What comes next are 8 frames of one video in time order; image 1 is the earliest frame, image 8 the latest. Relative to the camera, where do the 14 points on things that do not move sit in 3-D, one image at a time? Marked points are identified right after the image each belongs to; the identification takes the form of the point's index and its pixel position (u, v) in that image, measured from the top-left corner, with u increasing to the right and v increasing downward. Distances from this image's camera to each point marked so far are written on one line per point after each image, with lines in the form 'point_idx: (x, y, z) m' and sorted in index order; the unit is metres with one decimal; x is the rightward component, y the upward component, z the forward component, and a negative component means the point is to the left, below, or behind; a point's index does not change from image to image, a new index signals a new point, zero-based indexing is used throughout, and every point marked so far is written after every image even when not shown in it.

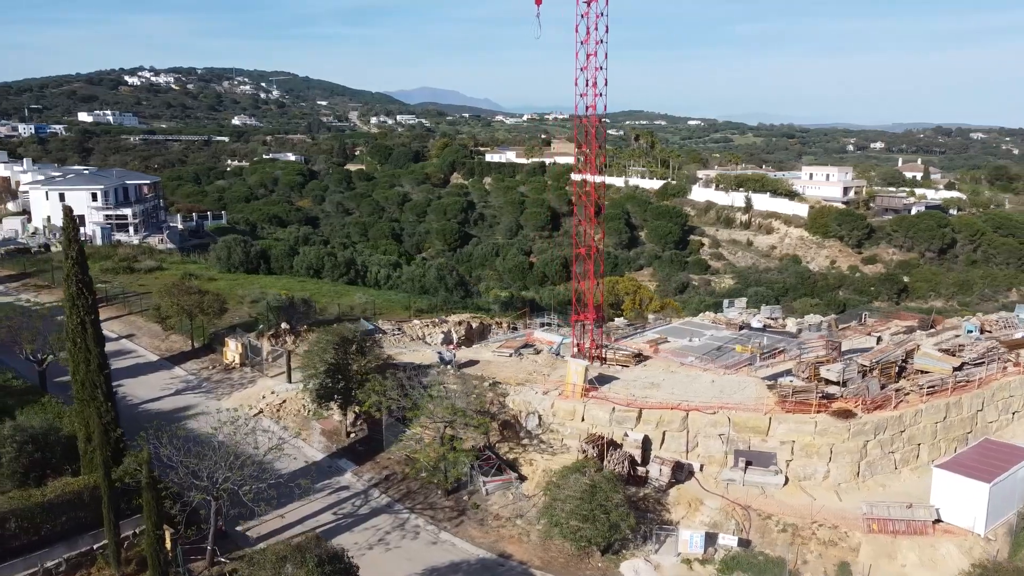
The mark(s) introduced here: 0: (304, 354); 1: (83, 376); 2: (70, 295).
0: (-4.9, -1.6, +19.6) m
1: (-7.2, -1.5, +13.6) m
2: (-7.3, -0.1, +13.4) m
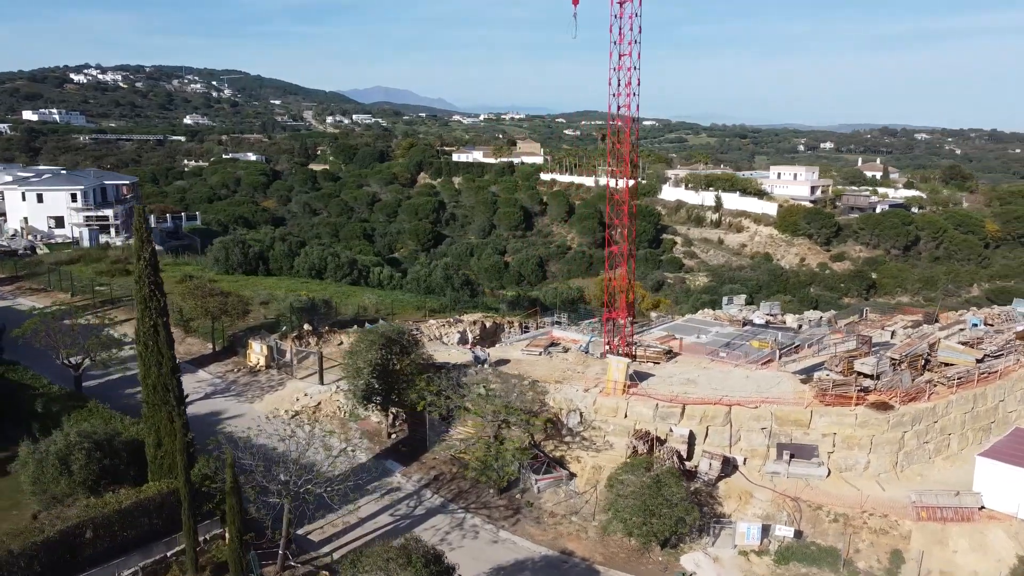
0: (-3.9, -1.6, +19.4) m
1: (-5.9, -1.5, +13.3) m
2: (-6.0, -0.1, +13.1) m
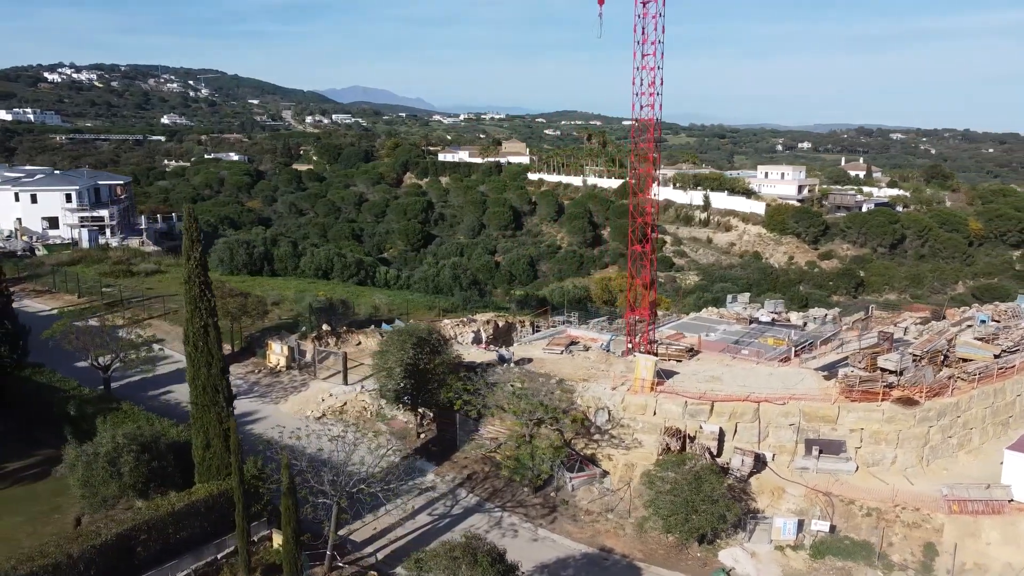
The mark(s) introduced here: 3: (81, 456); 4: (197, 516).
0: (-3.2, -1.6, +19.4) m
1: (-5.0, -1.5, +13.2) m
2: (-5.1, -0.1, +13.0) m
3: (-6.9, -2.7, +12.9) m
4: (-5.0, -3.7, +12.9) m
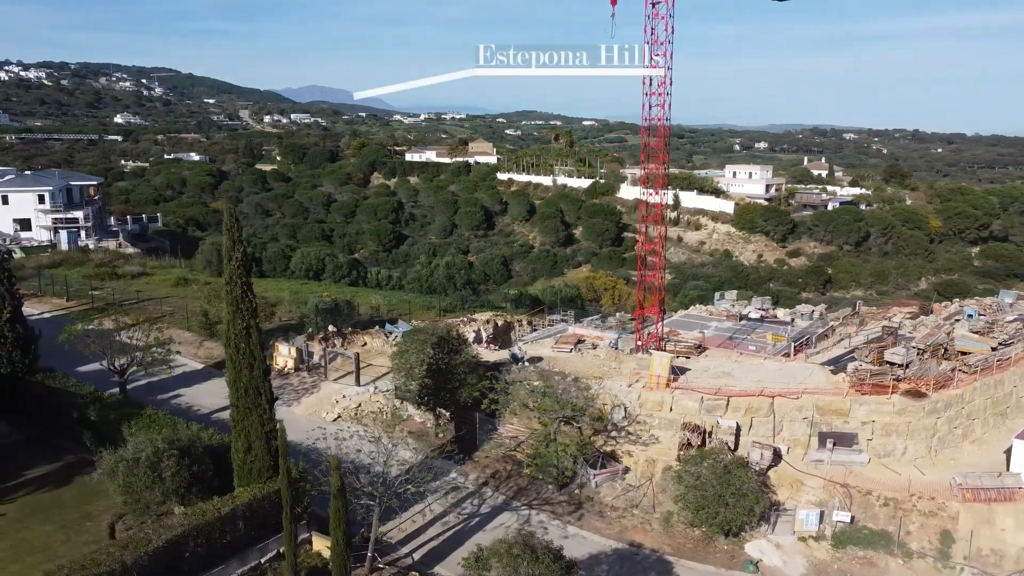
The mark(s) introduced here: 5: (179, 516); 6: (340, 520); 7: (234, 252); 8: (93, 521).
0: (-2.8, -1.6, +19.3) m
1: (-4.3, -1.5, +13.0) m
2: (-4.4, -0.1, +12.8) m
3: (-6.1, -2.7, +12.7) m
4: (-4.3, -3.7, +12.7) m
5: (-5.1, -3.5, +12.2) m
6: (-2.6, -3.5, +12.3) m
7: (-4.4, +0.6, +12.8) m
8: (-7.1, -3.9, +13.7) m
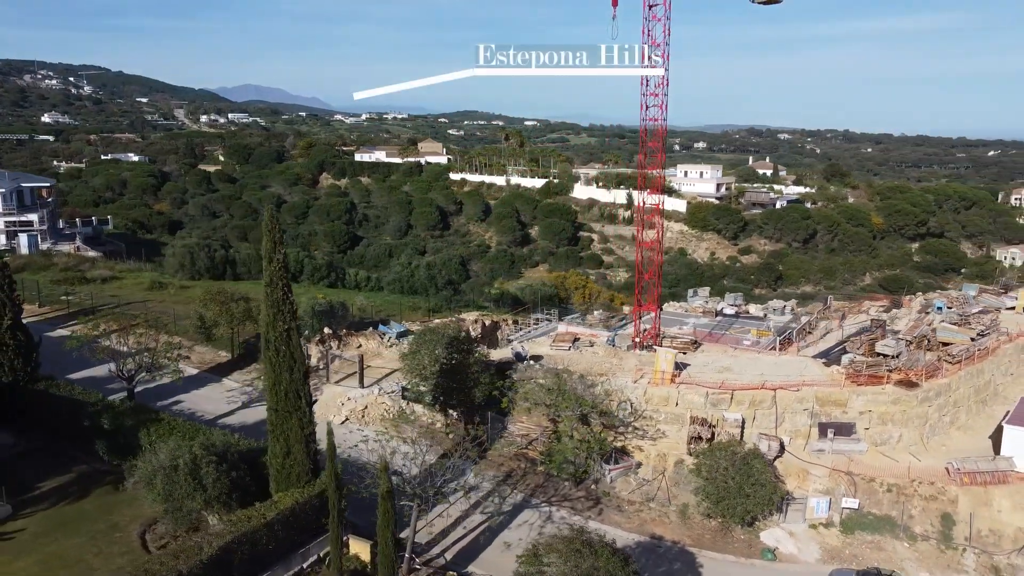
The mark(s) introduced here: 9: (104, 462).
0: (-2.6, -1.6, +19.2) m
1: (-3.6, -1.5, +12.8) m
2: (-3.7, -0.2, +12.6) m
3: (-5.4, -2.8, +12.3) m
4: (-3.5, -3.7, +12.5) m
5: (-4.3, -3.5, +12.0) m
6: (-1.9, -3.5, +12.2) m
7: (-3.8, +0.5, +12.6) m
8: (-6.4, -4.0, +13.3) m
9: (-7.8, -3.3, +15.4) m
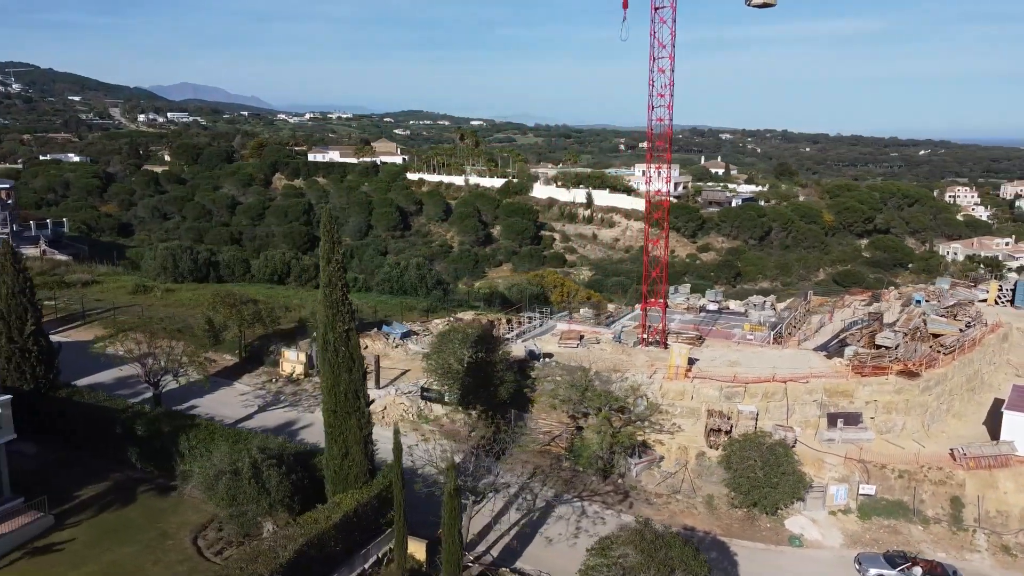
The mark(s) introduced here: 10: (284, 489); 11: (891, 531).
0: (-2.1, -1.6, +19.2) m
1: (-2.6, -1.5, +12.7) m
2: (-2.8, -0.2, +12.6) m
3: (-4.4, -2.8, +12.2) m
4: (-2.5, -3.7, +12.5) m
5: (-3.3, -3.5, +11.9) m
6: (-0.9, -3.5, +12.3) m
7: (-2.8, +0.5, +12.6) m
8: (-5.5, -4.1, +13.0) m
9: (-7.0, -3.4, +15.1) m
10: (-3.5, -3.1, +12.4) m
11: (+8.4, -5.4, +17.8) m
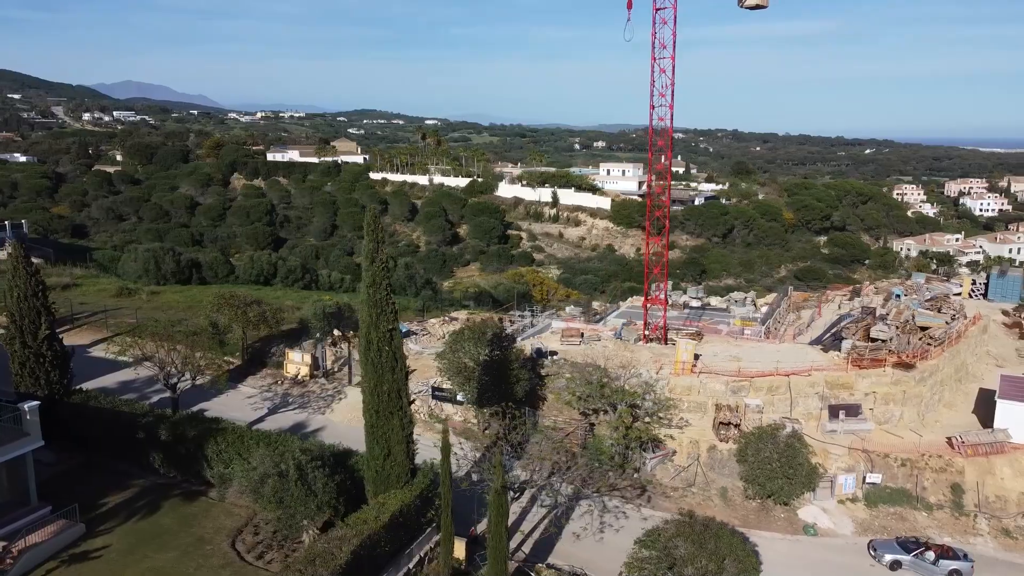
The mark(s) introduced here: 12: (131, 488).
0: (-1.7, -1.6, +19.1) m
1: (-2.0, -1.5, +12.7) m
2: (-2.1, -0.2, +12.5) m
3: (-3.7, -2.8, +12.0) m
4: (-1.8, -3.7, +12.4) m
5: (-2.5, -3.5, +11.8) m
6: (-0.2, -3.5, +12.3) m
7: (-2.1, +0.5, +12.5) m
8: (-4.8, -4.1, +12.8) m
9: (-6.4, -3.4, +14.8) m
10: (-2.8, -3.1, +12.3) m
11: (+8.8, -5.2, +18.4) m
12: (-6.8, -3.5, +14.3) m
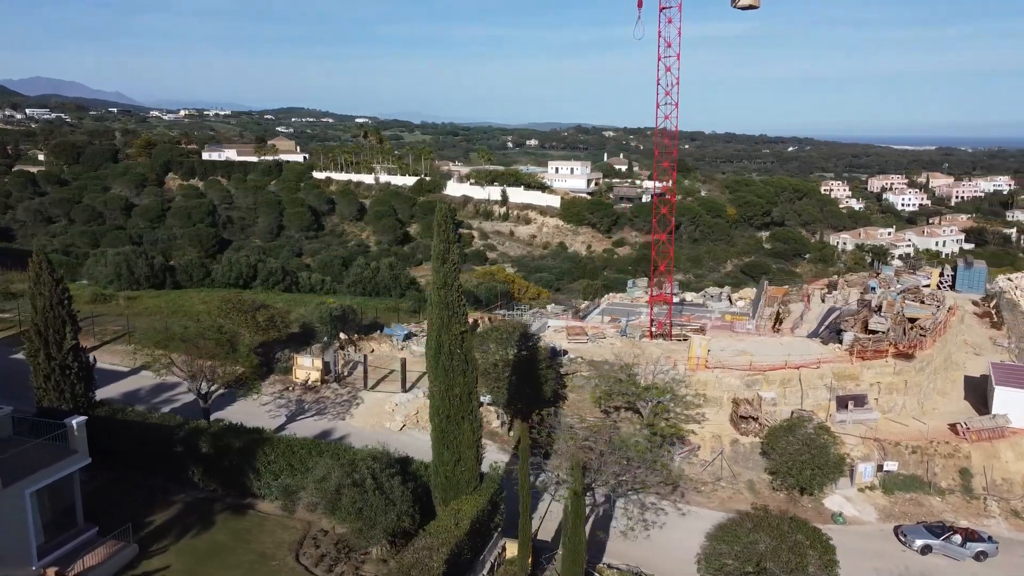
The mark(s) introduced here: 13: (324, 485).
0: (-1.1, -1.6, +18.9) m
1: (-0.8, -1.6, +12.4) m
2: (-1.0, -0.2, +12.2) m
3: (-2.4, -2.9, +11.6) m
4: (-0.6, -3.7, +12.2) m
5: (-1.3, -3.6, +11.5) m
6: (+1.0, -3.5, +12.2) m
7: (-1.0, +0.5, +12.2) m
8: (-3.6, -4.1, +12.3) m
9: (-5.4, -3.5, +14.1) m
10: (-1.6, -3.1, +11.9) m
11: (+9.5, -5.1, +19.0) m
12: (-5.7, -3.7, +13.6) m
13: (-2.8, -2.9, +11.8) m
